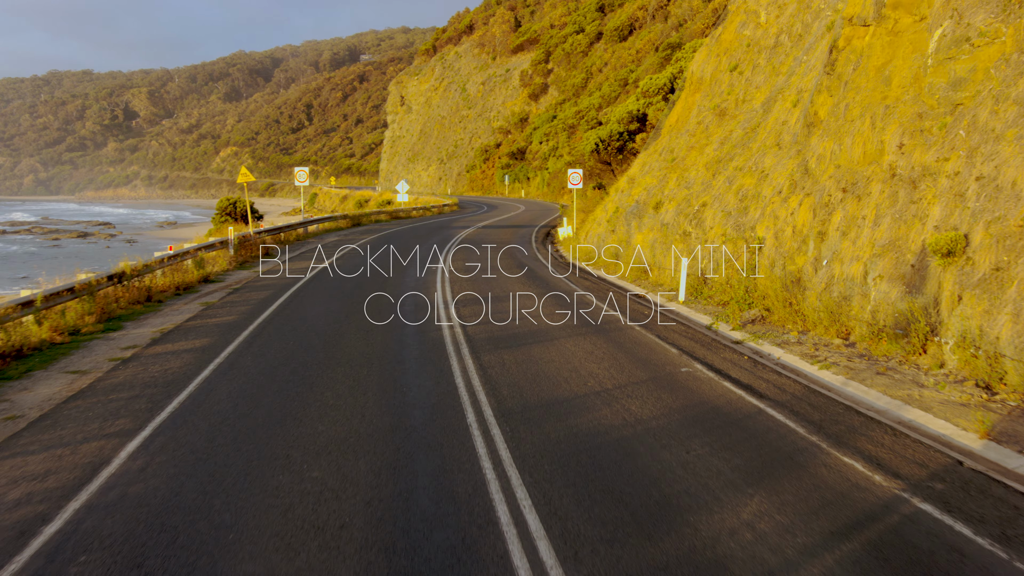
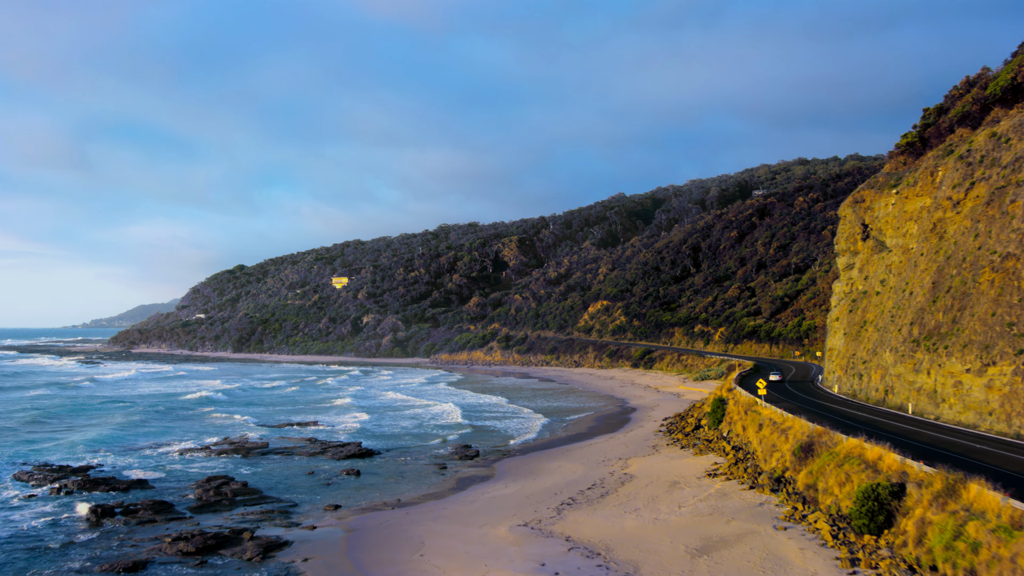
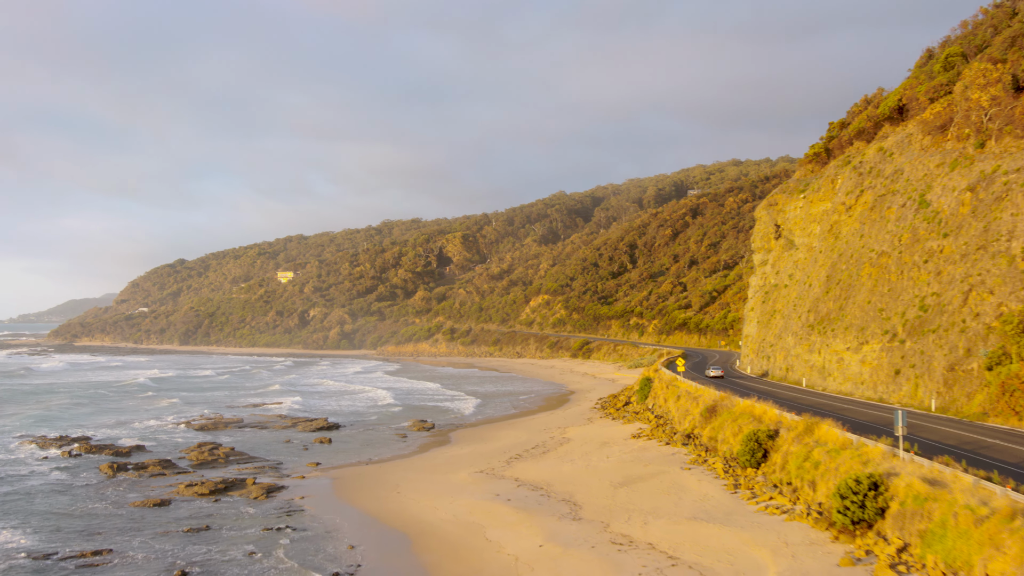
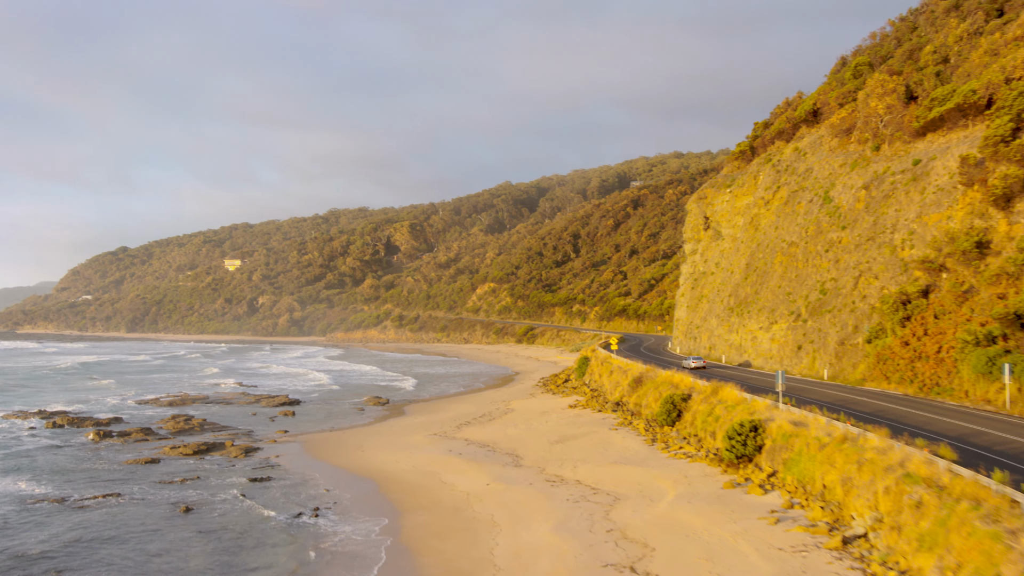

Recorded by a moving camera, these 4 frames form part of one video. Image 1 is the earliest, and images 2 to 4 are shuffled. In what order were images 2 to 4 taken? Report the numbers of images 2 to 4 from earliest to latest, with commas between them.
4, 3, 2
